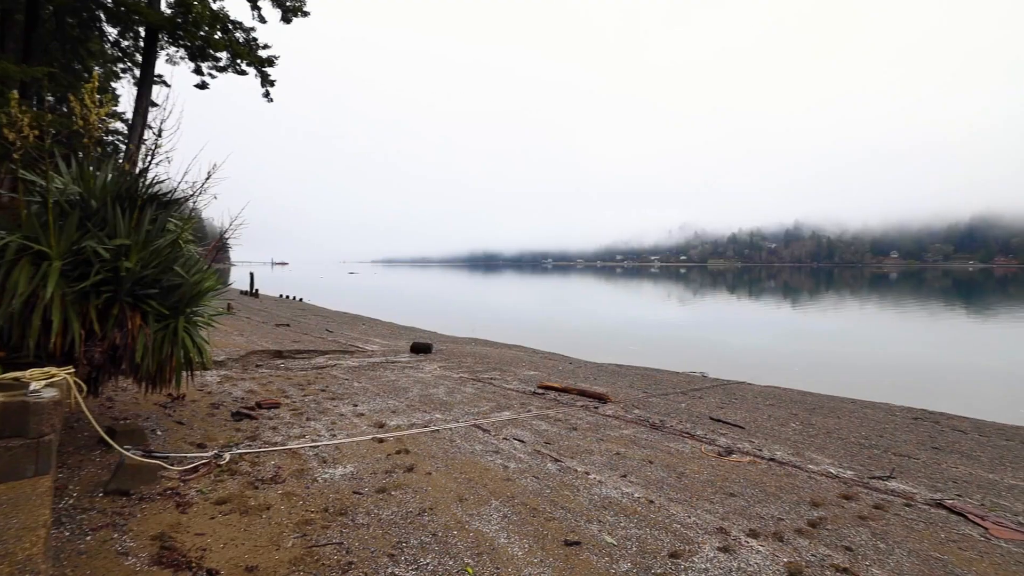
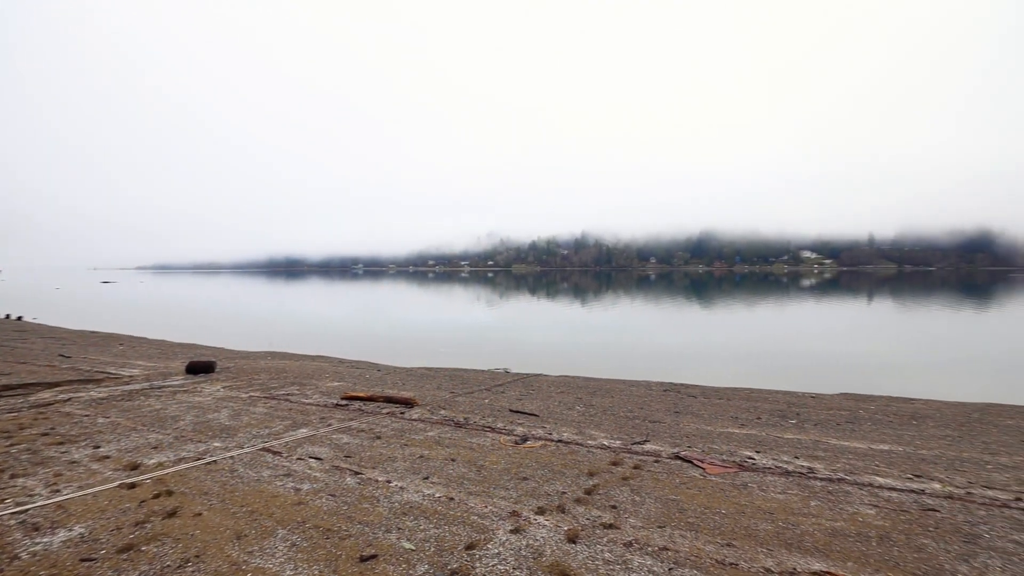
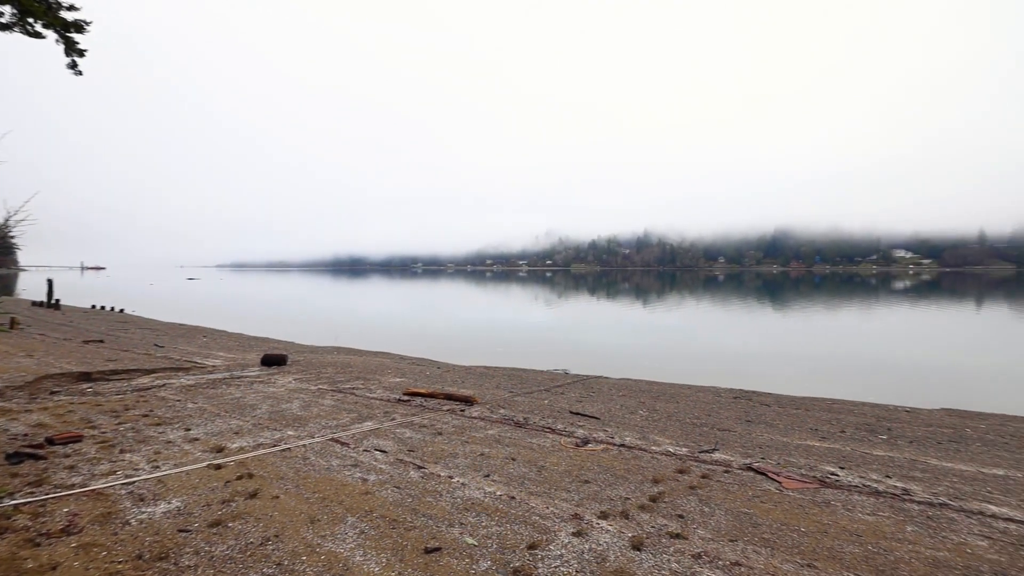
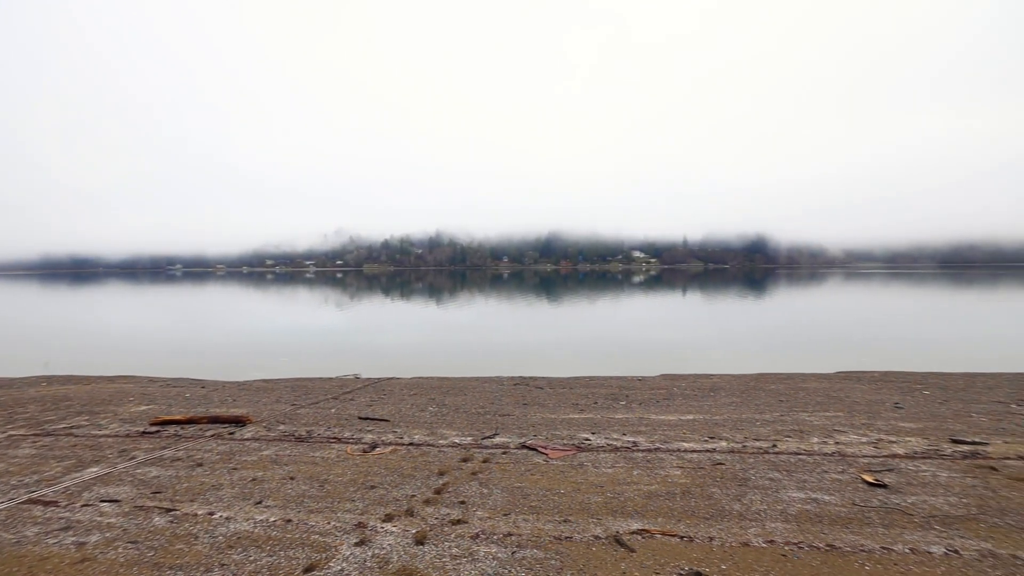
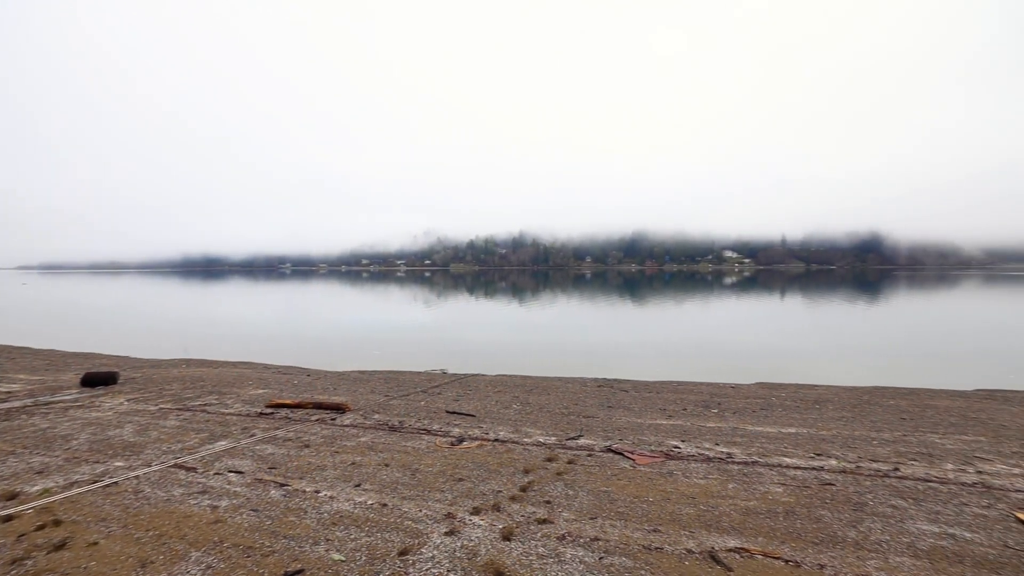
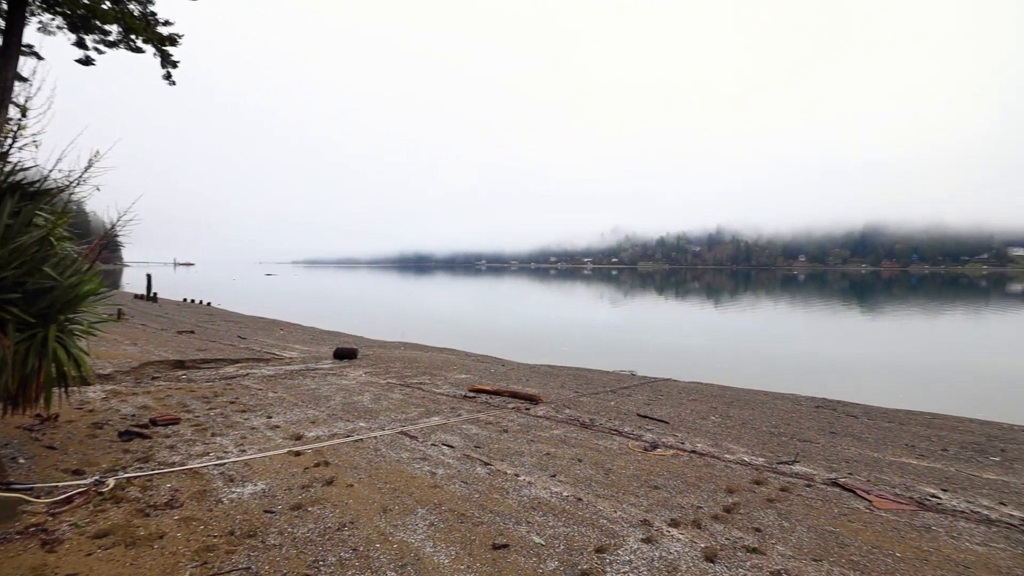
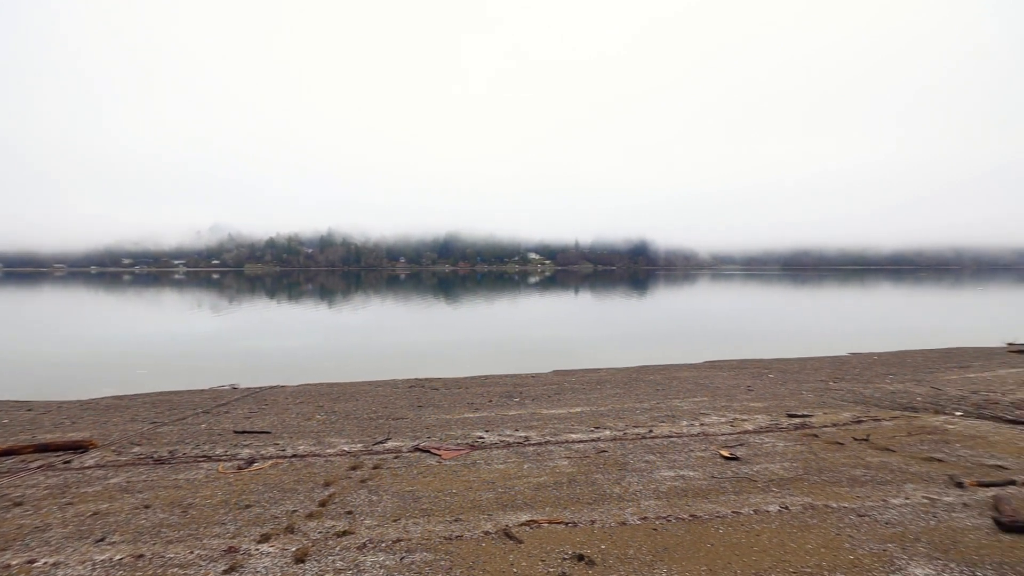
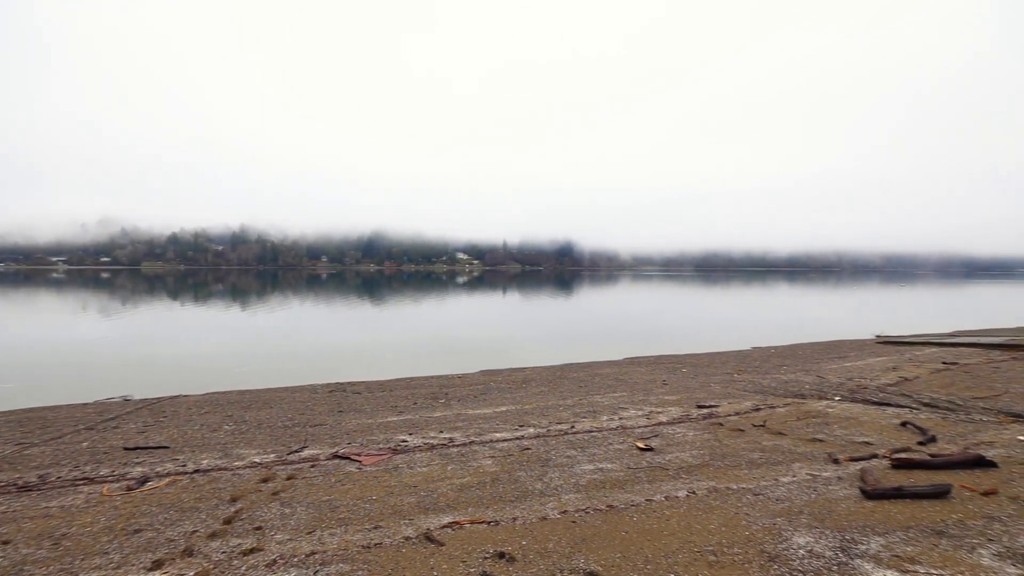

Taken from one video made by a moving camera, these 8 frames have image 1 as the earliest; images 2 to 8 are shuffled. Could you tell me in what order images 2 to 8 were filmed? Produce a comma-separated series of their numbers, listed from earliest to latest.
6, 3, 2, 5, 4, 7, 8
